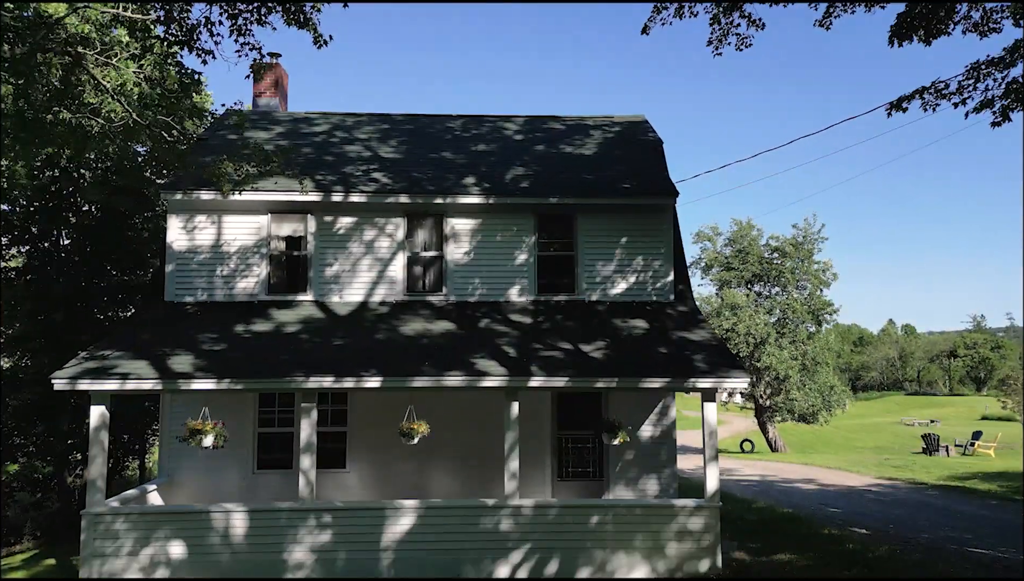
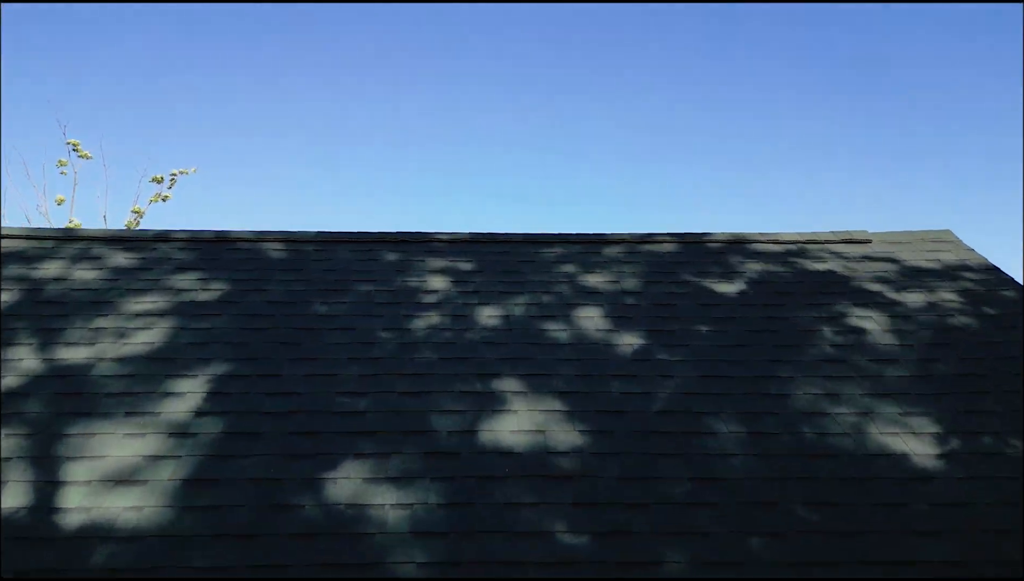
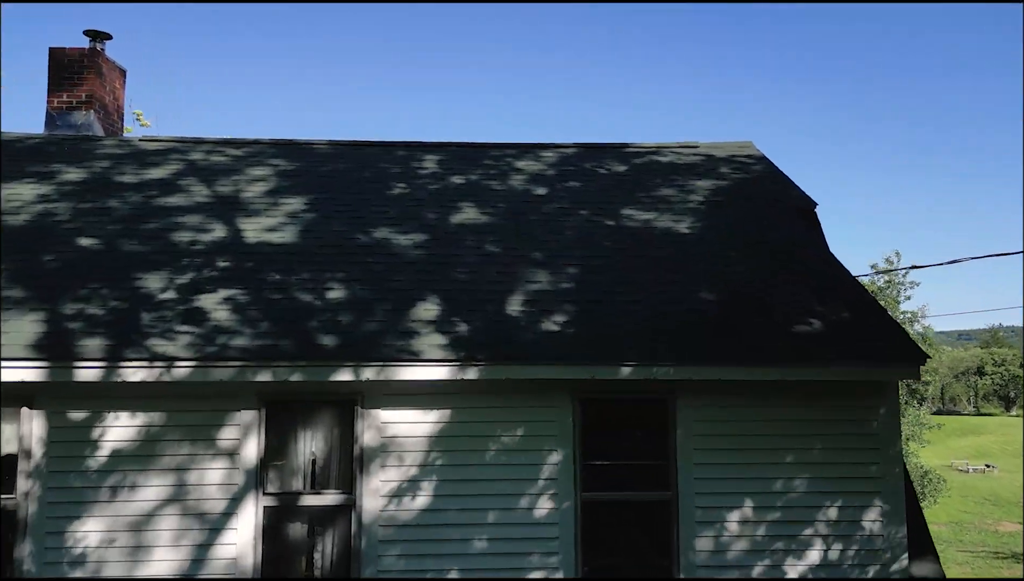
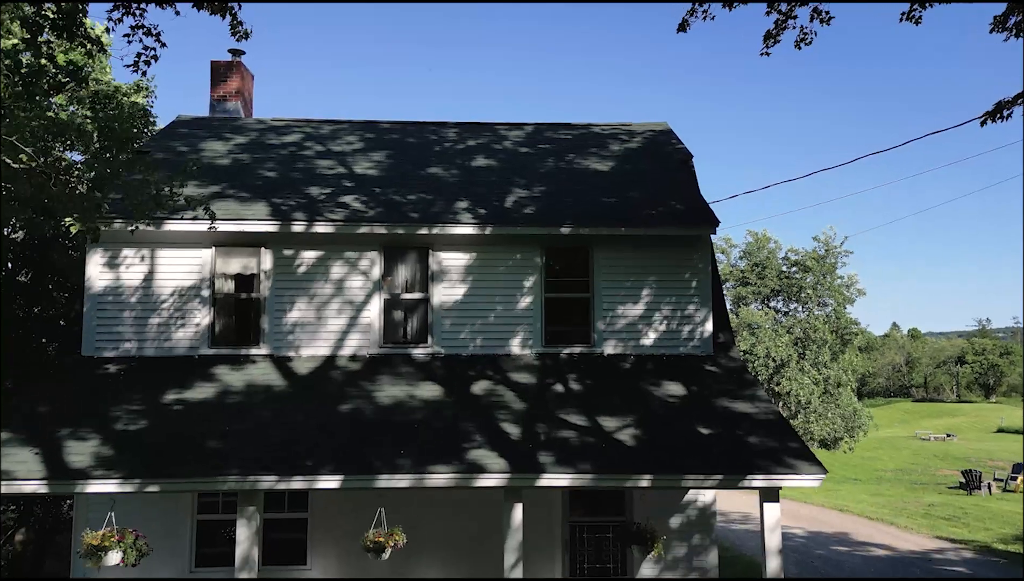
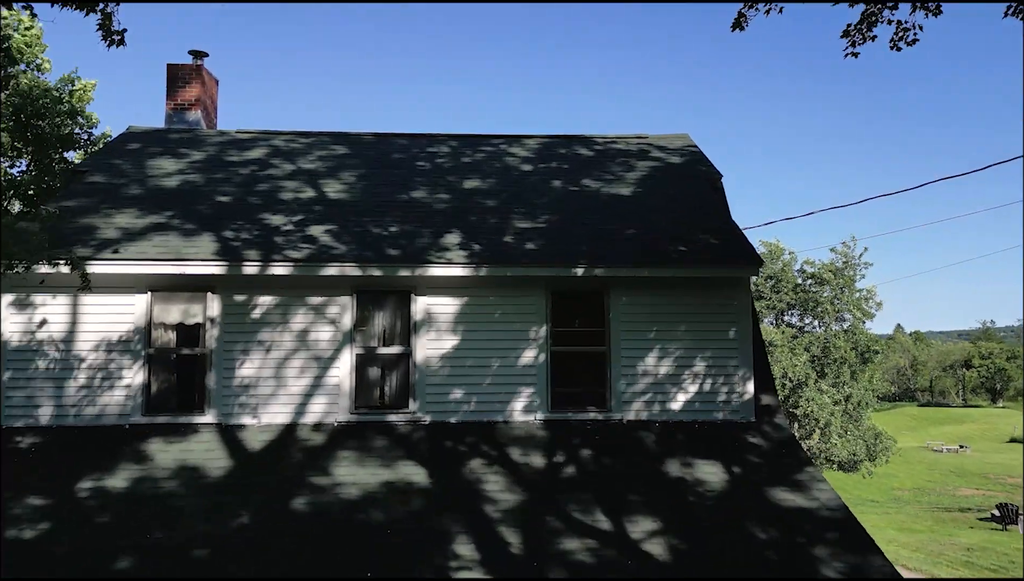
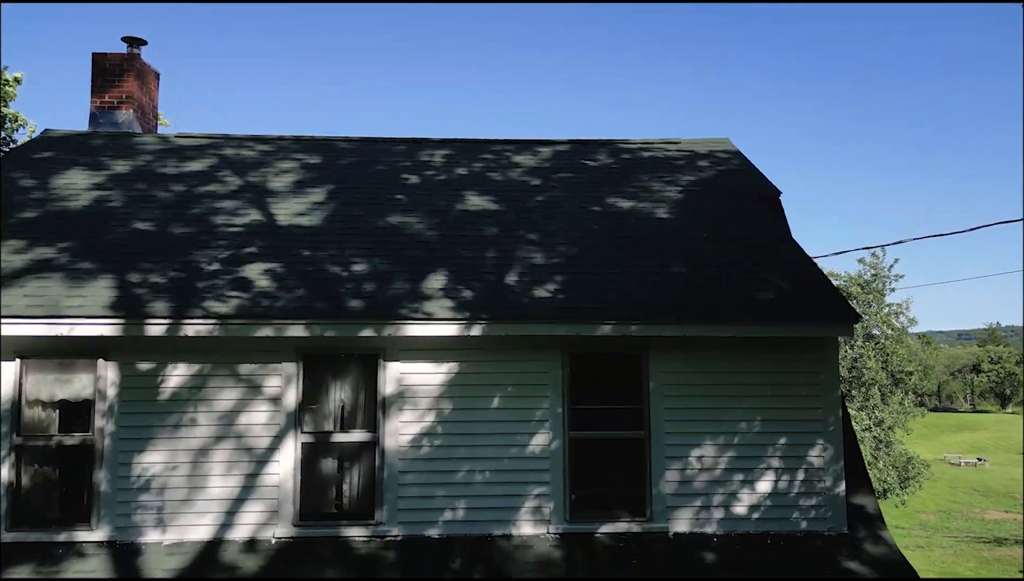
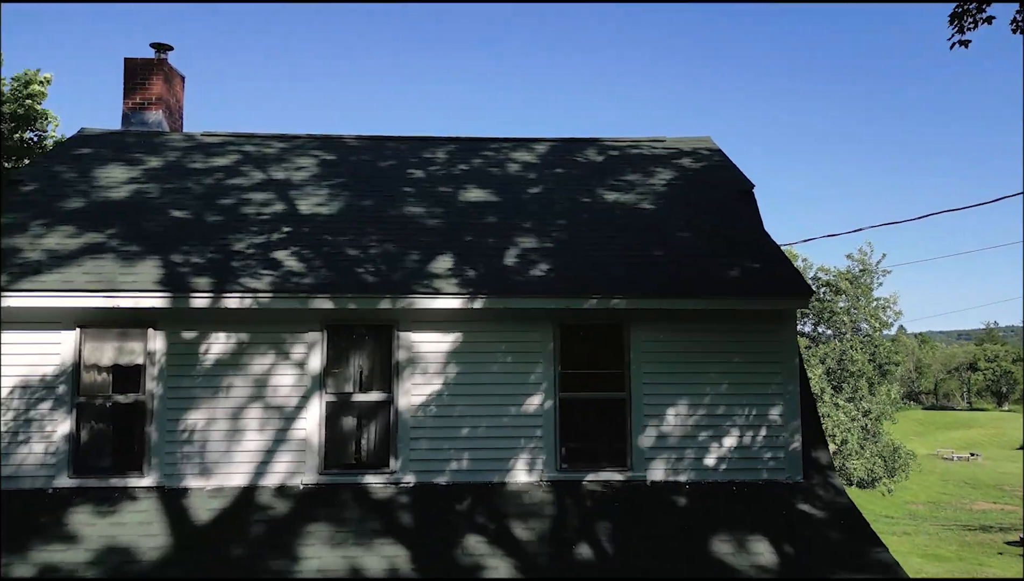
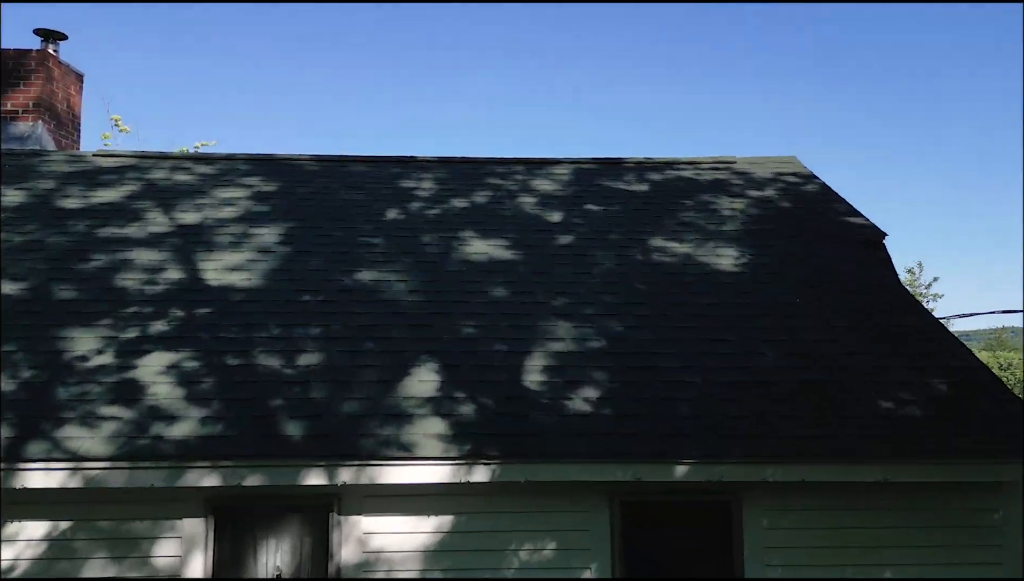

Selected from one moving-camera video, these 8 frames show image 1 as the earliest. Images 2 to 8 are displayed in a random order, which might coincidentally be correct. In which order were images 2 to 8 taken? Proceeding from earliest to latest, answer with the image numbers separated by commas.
4, 5, 7, 6, 3, 8, 2
